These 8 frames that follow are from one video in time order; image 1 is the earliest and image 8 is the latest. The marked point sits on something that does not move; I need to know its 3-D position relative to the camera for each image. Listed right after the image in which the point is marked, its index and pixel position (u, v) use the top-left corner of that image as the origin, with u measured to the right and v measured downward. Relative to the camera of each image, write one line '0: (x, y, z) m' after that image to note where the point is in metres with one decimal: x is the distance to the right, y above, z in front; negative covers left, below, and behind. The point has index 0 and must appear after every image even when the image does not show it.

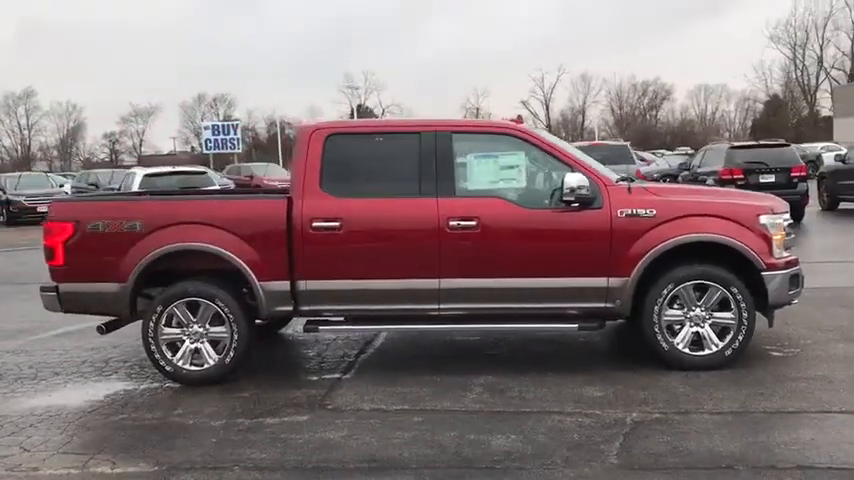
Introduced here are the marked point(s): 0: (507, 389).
0: (+0.5, -1.0, +5.3) m
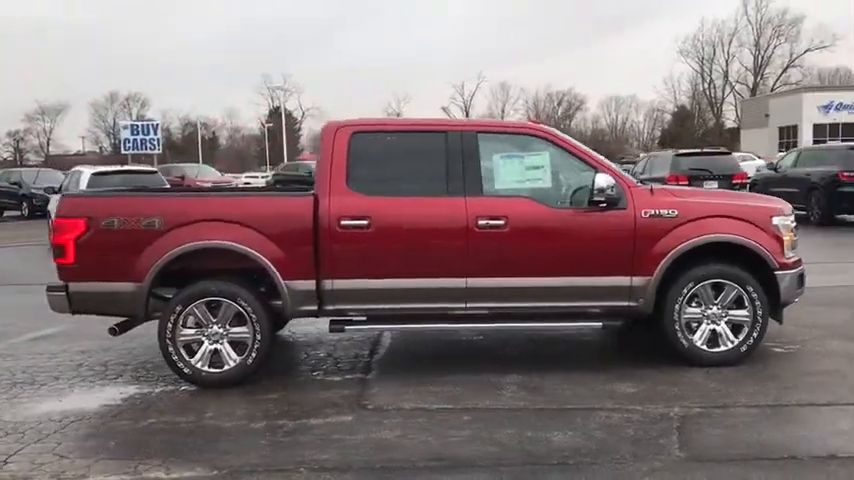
0: (+0.8, -1.0, +5.3) m
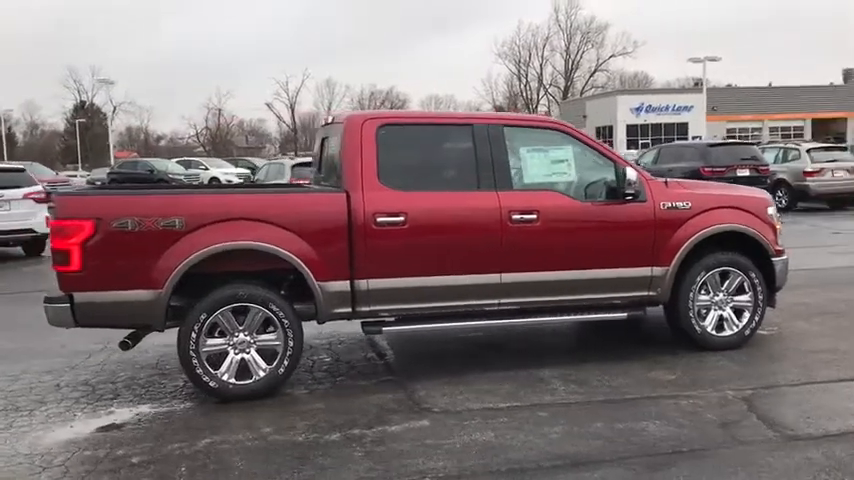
0: (+1.0, -0.9, +5.4) m
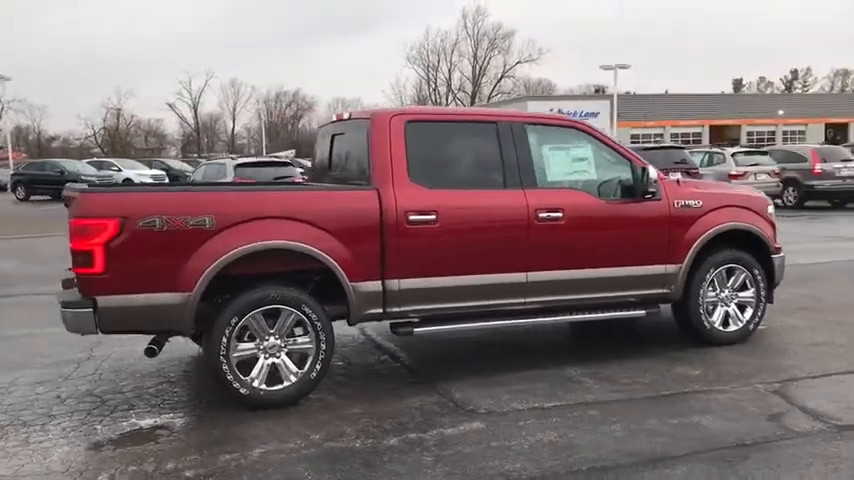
0: (+1.2, -0.9, +5.4) m
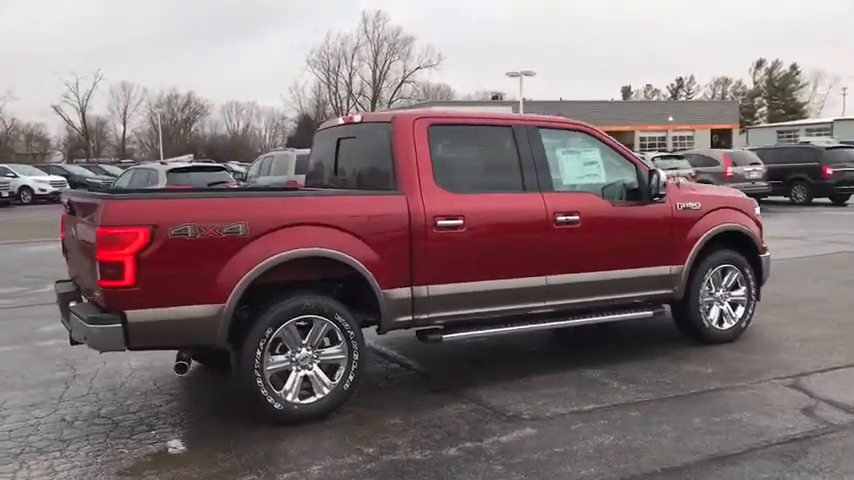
0: (+1.4, -0.9, +5.5) m
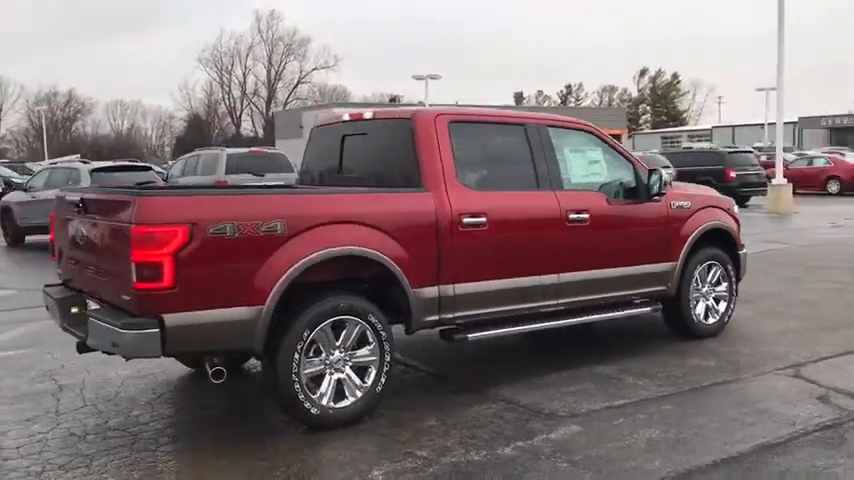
0: (+1.5, -0.9, +5.6) m
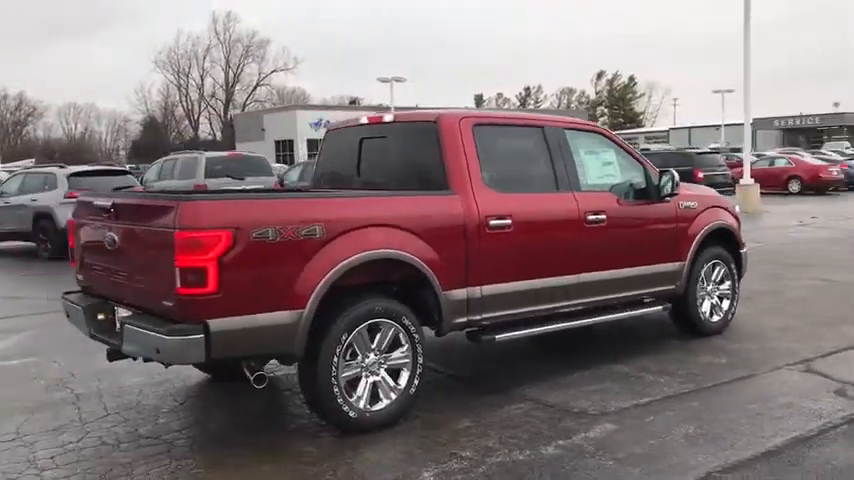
0: (+1.6, -0.9, +5.7) m
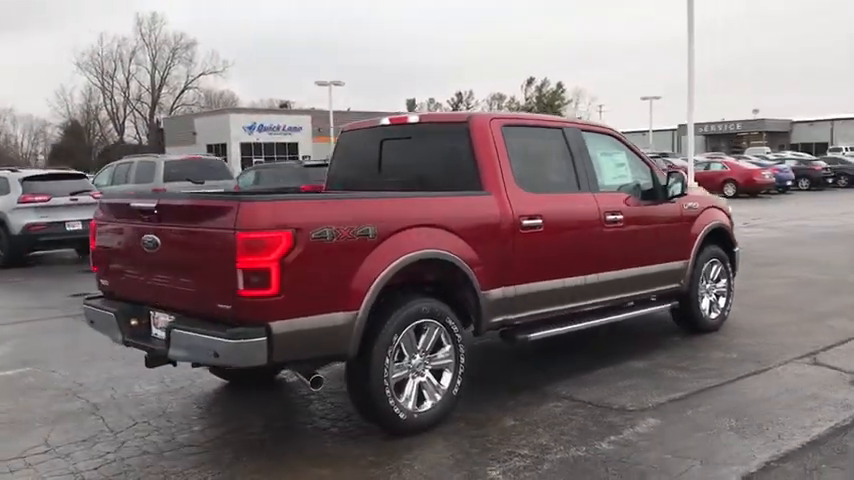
0: (+1.8, -0.9, +5.8) m
